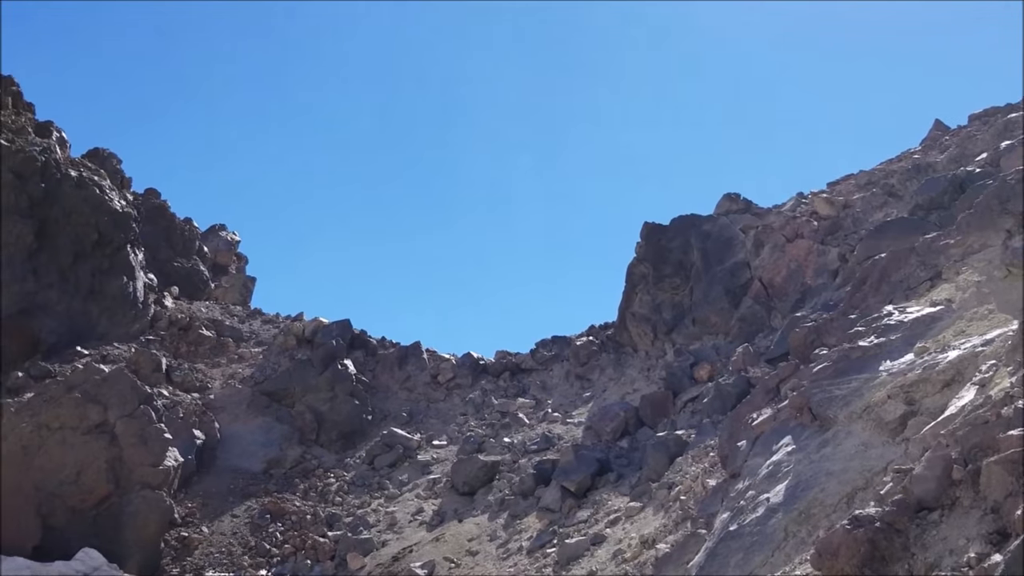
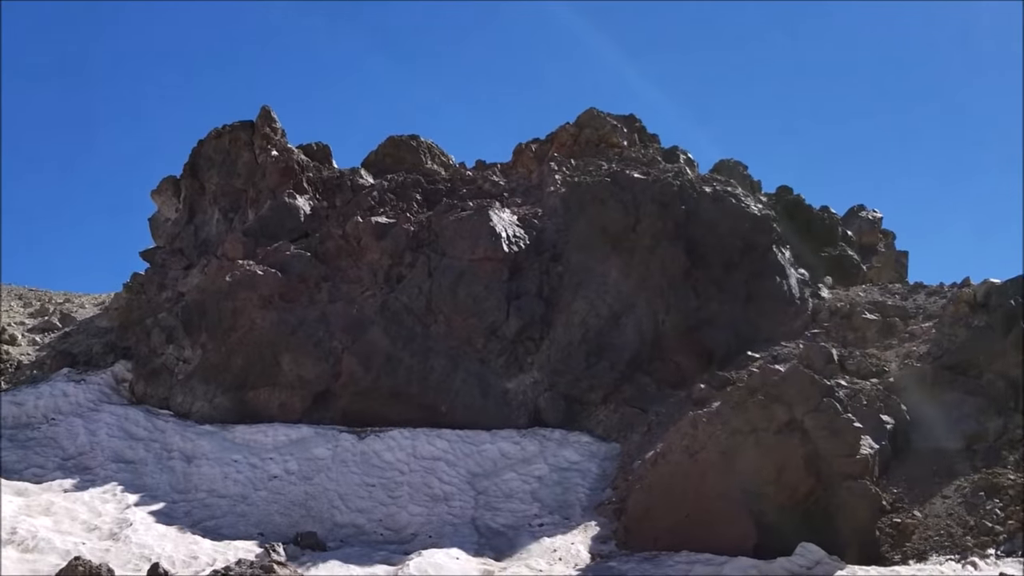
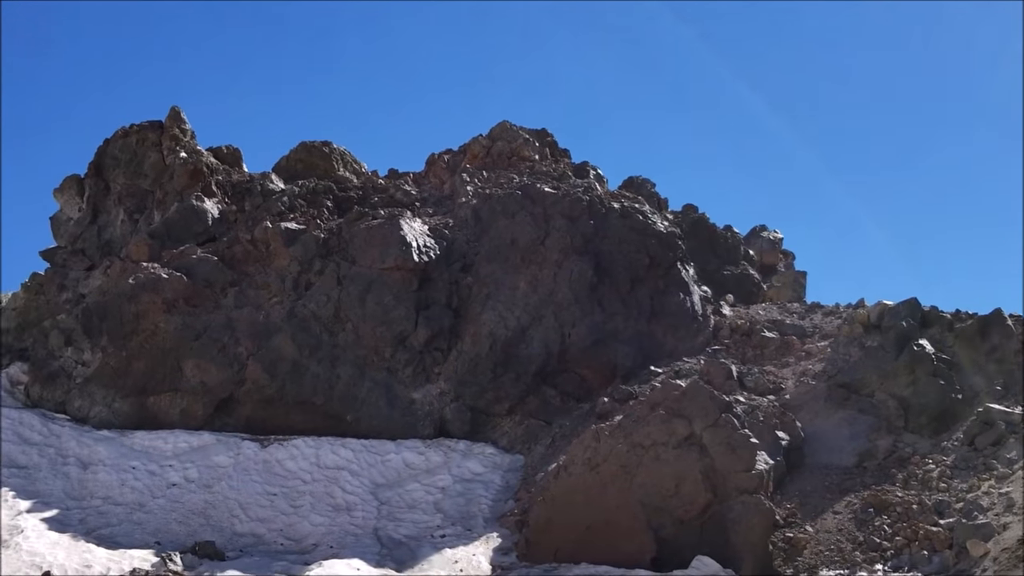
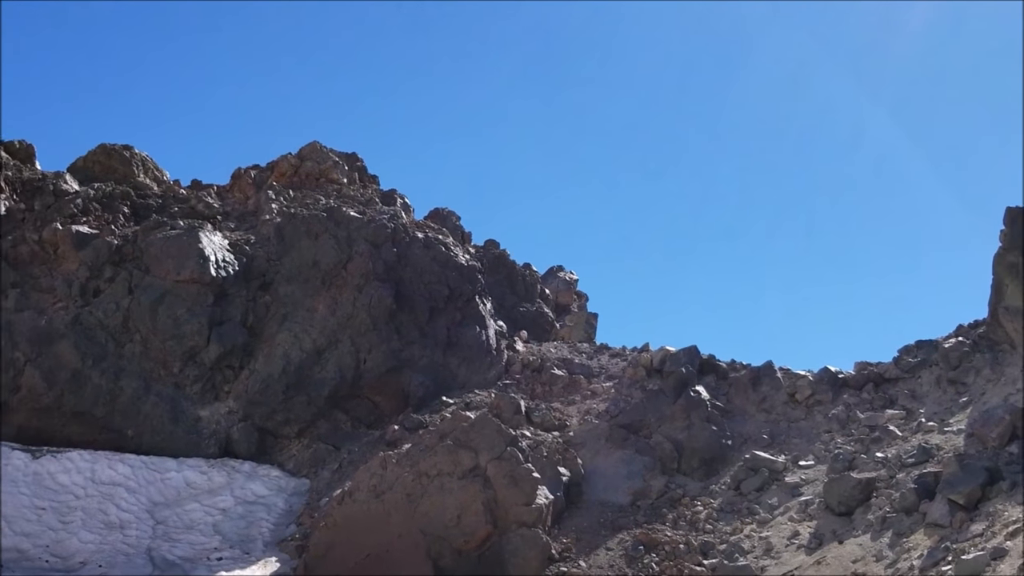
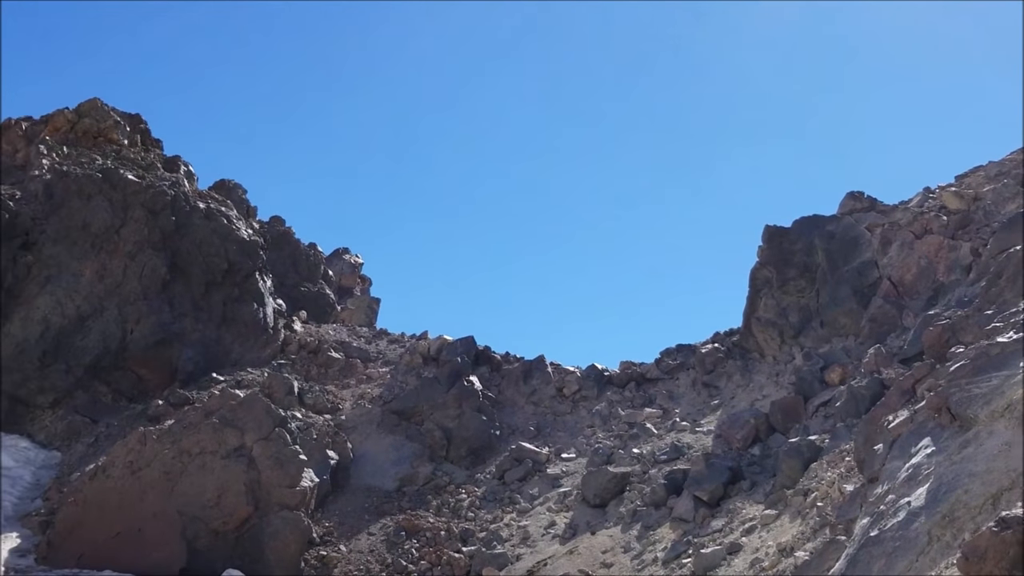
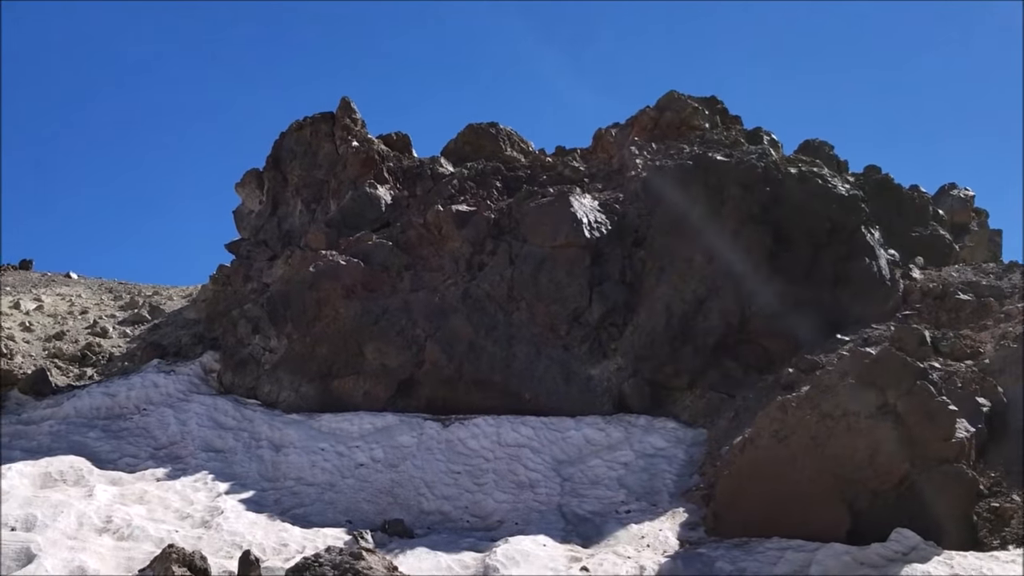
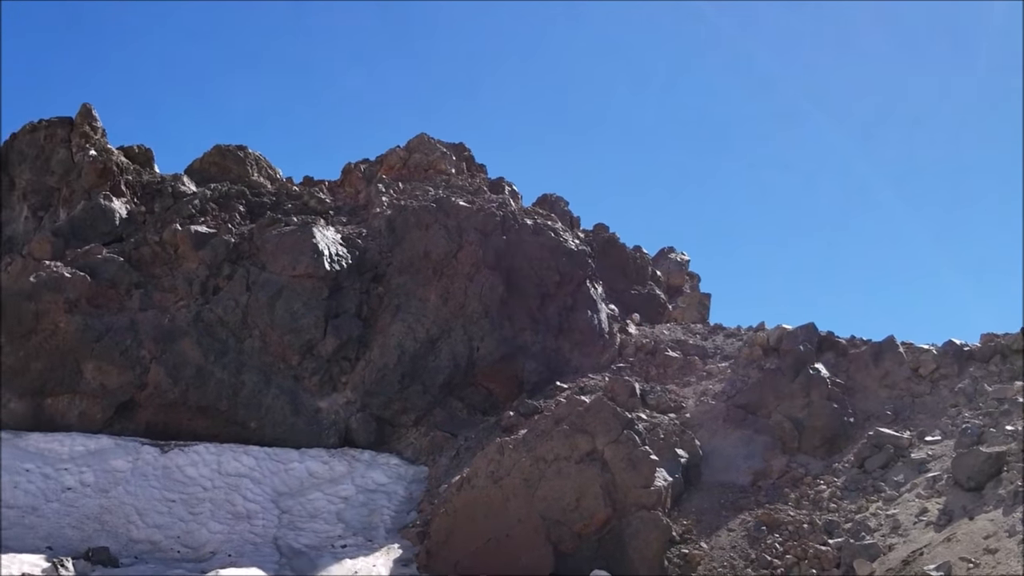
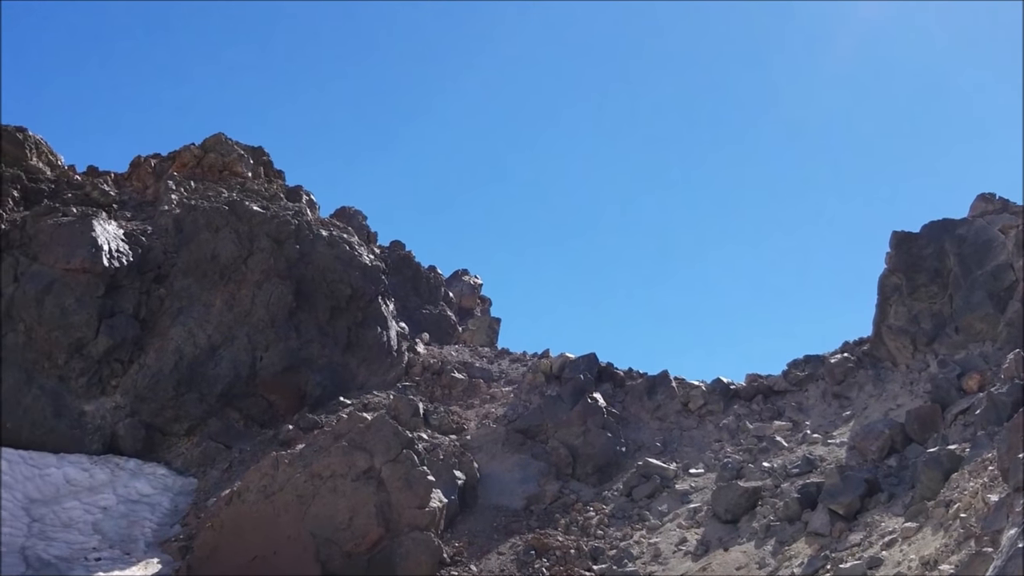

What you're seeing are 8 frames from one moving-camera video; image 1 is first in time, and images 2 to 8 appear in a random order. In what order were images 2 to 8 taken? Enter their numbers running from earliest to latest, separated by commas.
5, 8, 4, 7, 3, 2, 6
